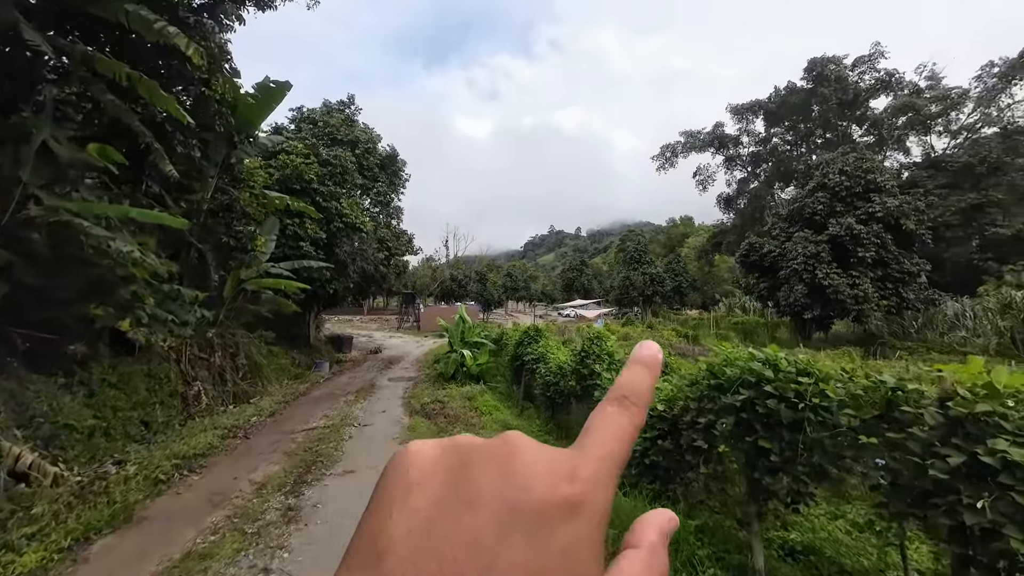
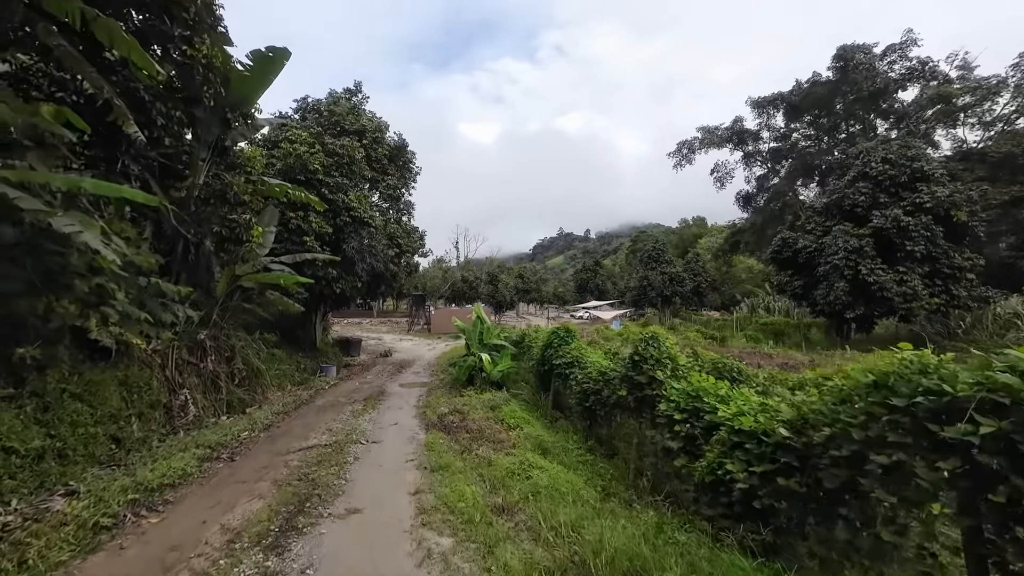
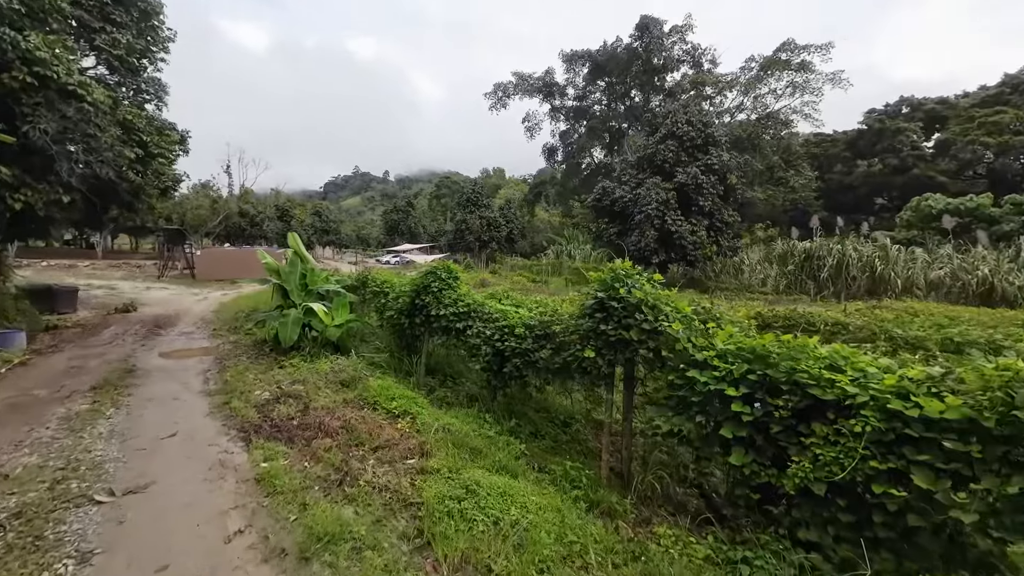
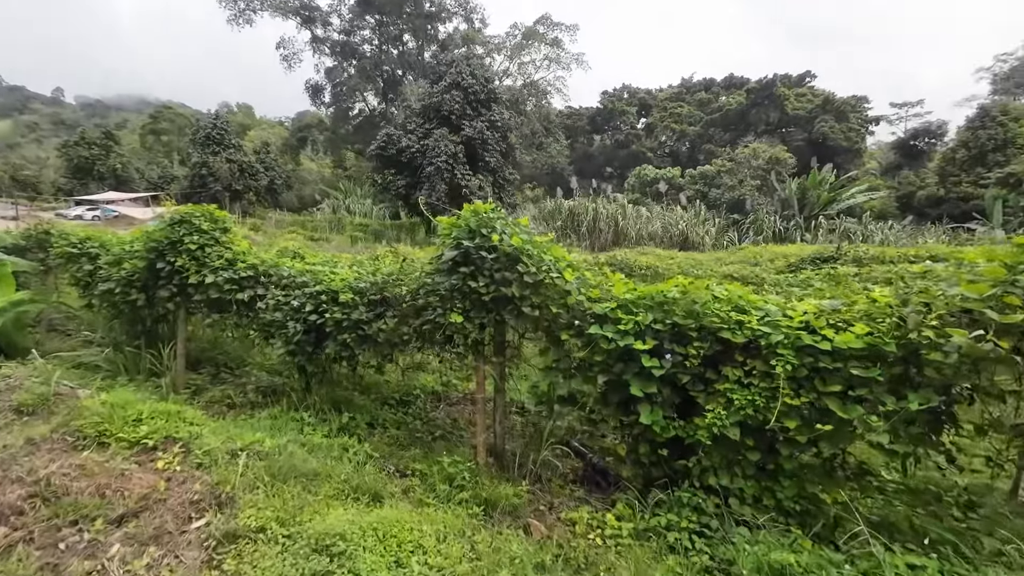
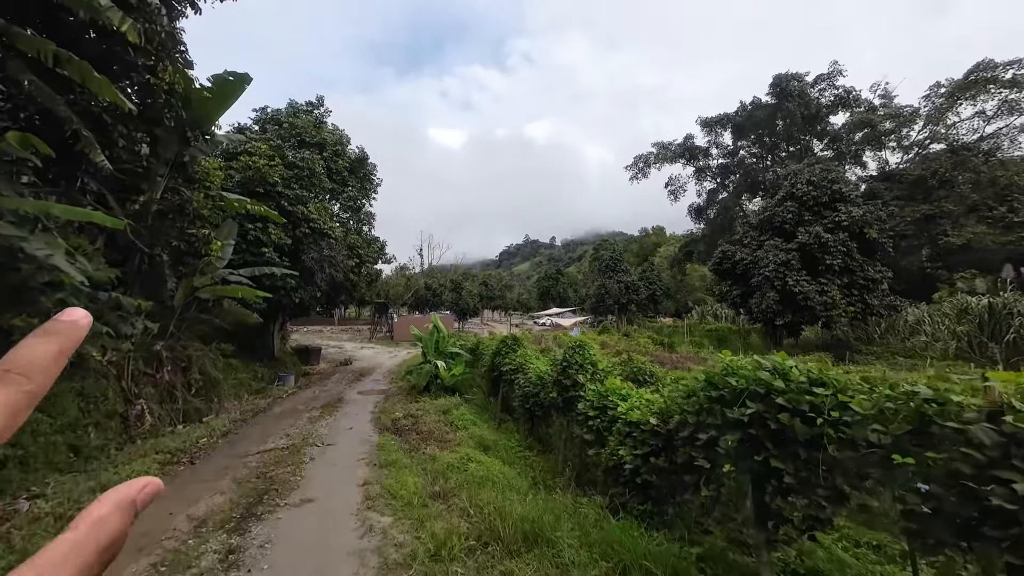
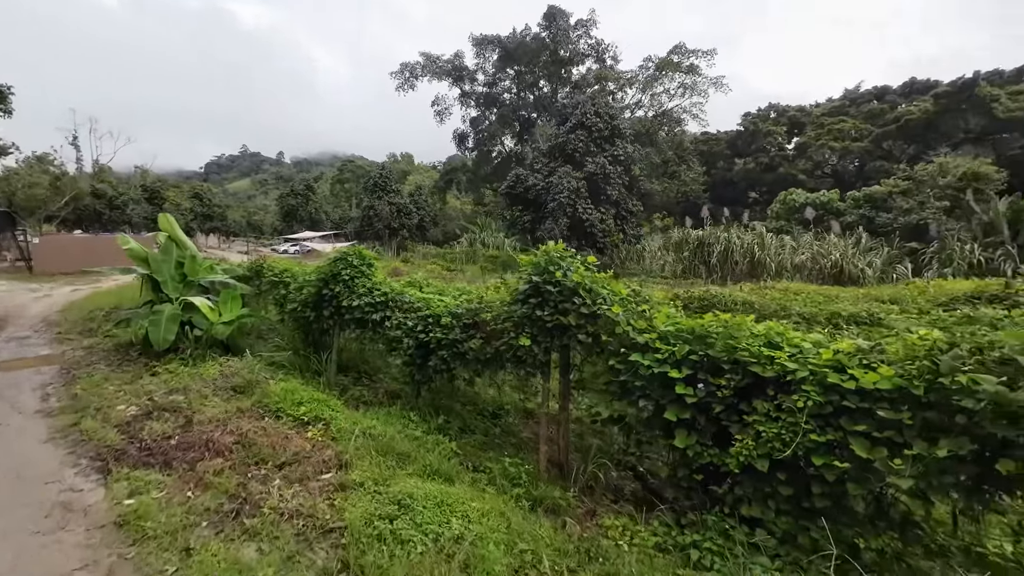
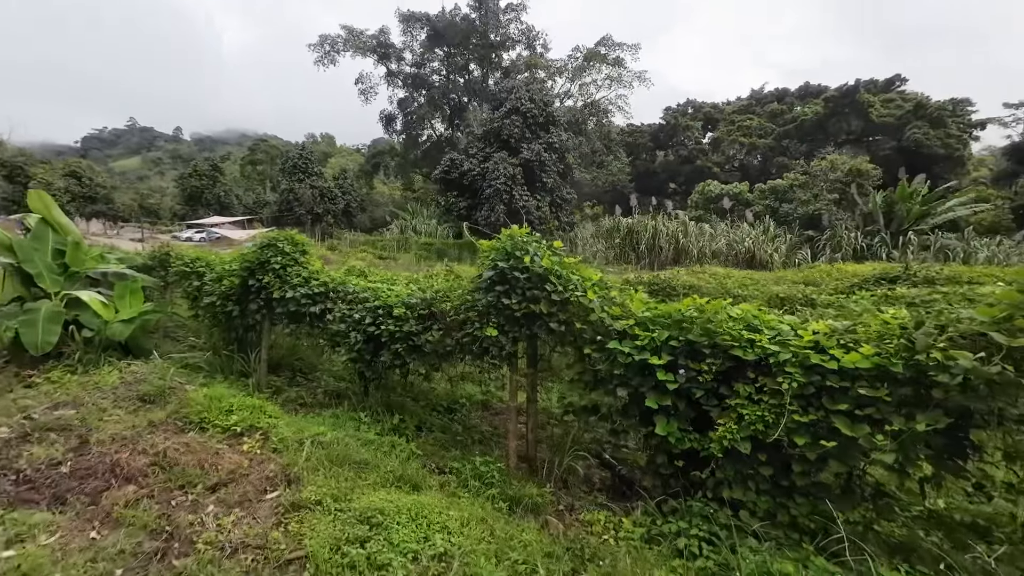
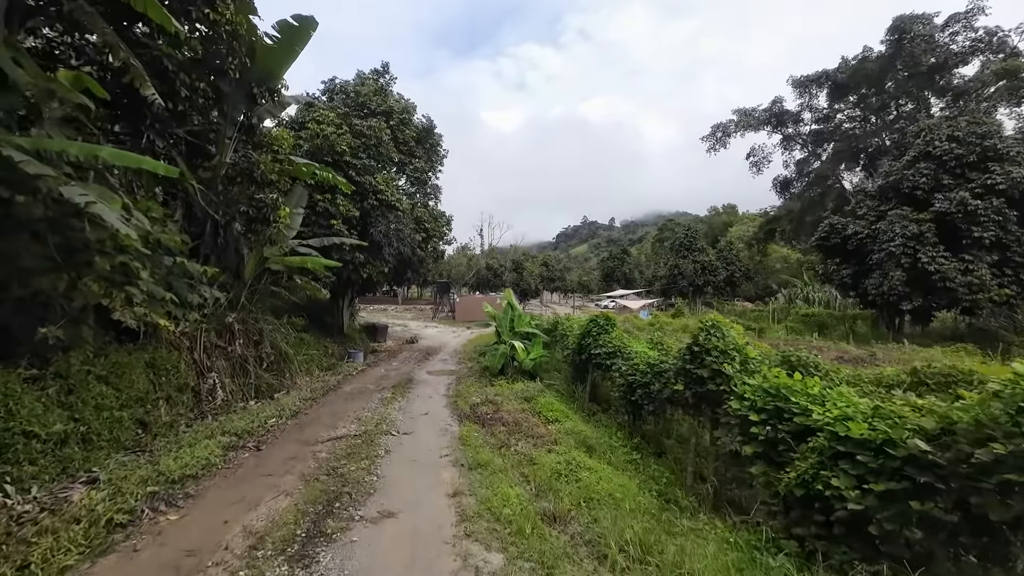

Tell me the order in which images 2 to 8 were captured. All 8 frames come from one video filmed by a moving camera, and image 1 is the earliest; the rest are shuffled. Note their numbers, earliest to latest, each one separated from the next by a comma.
5, 2, 8, 3, 6, 7, 4
